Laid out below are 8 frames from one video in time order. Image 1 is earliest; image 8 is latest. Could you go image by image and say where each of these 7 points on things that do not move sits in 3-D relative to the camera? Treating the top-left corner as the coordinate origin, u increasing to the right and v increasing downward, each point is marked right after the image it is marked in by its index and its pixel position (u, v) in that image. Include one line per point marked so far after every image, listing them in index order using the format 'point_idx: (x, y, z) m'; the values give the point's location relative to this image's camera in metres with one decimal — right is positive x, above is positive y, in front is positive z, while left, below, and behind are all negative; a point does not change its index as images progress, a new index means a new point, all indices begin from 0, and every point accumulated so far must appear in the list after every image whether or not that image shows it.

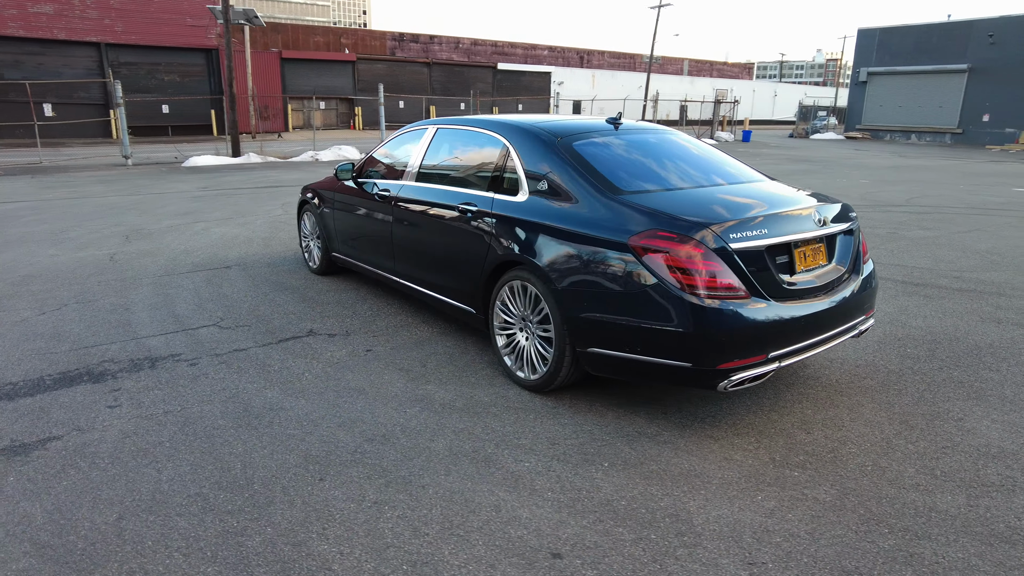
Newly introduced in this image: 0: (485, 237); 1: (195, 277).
0: (-0.1, +0.4, +4.3) m
1: (-3.6, +0.1, +7.1) m
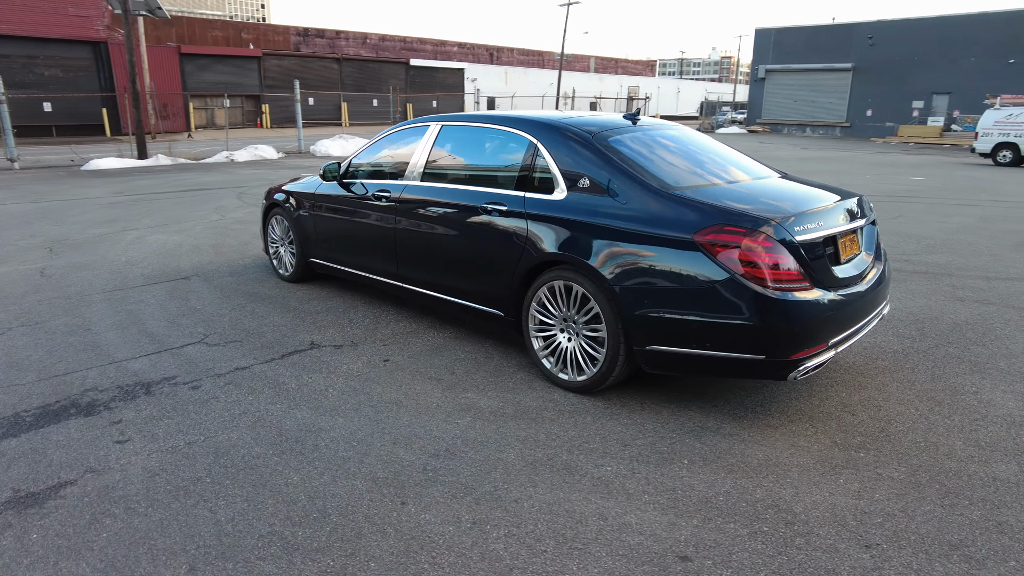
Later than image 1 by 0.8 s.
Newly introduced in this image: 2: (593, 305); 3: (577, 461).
0: (+0.1, +0.3, +4.2) m
1: (-3.7, -0.1, +6.5) m
2: (+0.5, -0.1, +3.8) m
3: (+0.4, -0.9, +3.3) m
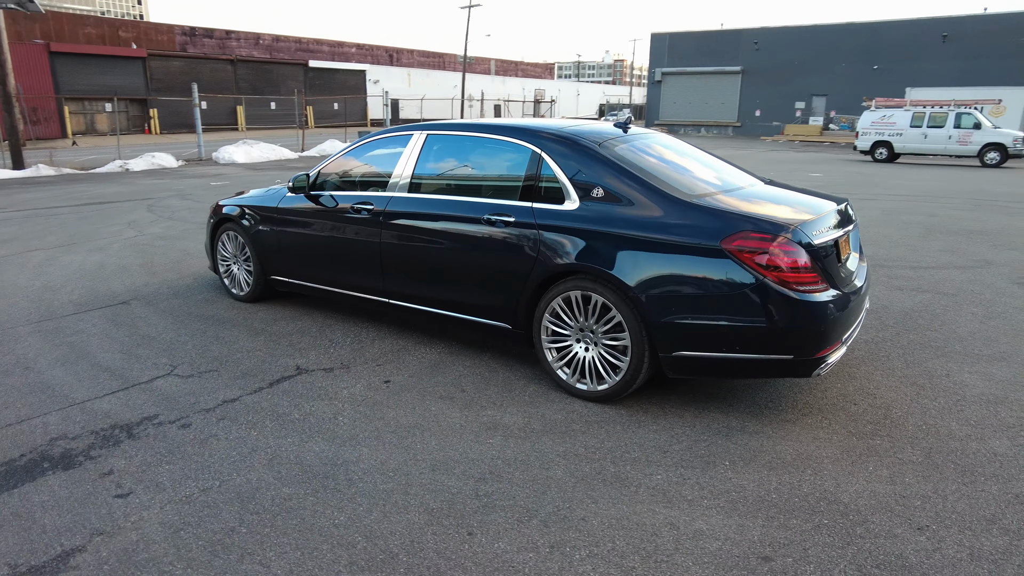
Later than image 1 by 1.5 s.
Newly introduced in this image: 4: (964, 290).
0: (+0.1, +0.3, +4.1) m
1: (-3.9, -0.3, +5.8) m
2: (+0.6, -0.2, +3.9) m
3: (+0.6, -1.0, +3.3) m
4: (+4.8, 0.0, +6.5) m
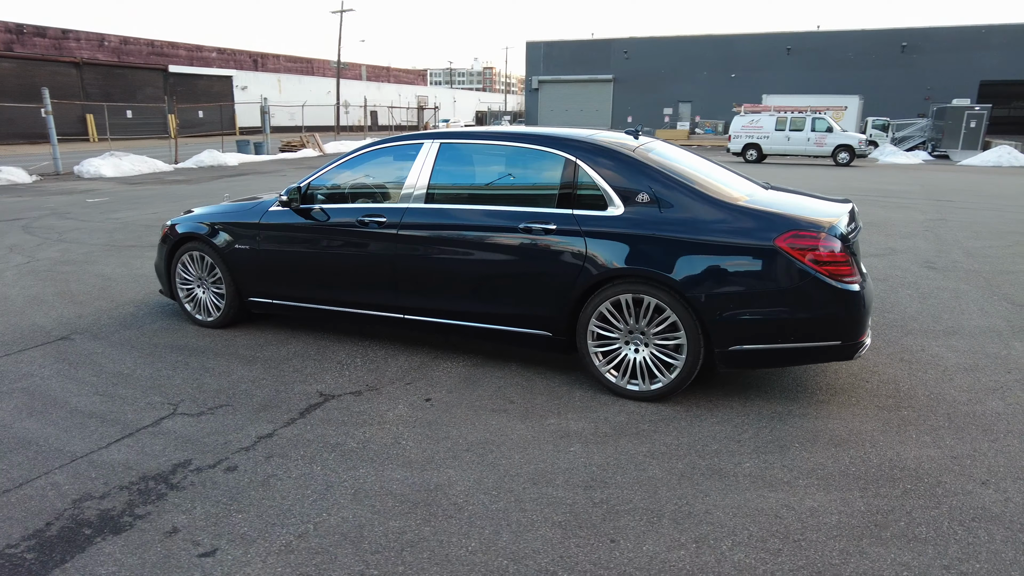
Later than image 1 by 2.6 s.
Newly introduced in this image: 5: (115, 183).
0: (+0.4, +0.2, +4.2) m
1: (-3.8, -0.6, +5.0) m
2: (+1.0, -0.2, +4.0) m
3: (+1.1, -1.0, +3.4) m
4: (+4.5, +0.2, +7.4) m
5: (-12.0, +3.2, +18.8) m
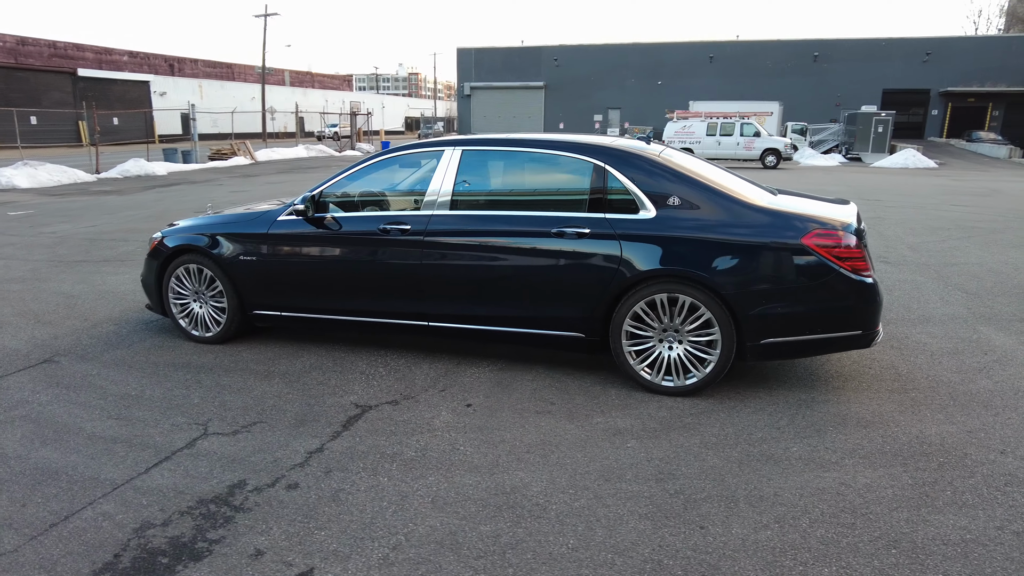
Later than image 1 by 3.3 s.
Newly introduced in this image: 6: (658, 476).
0: (+0.7, +0.2, +4.3) m
1: (-3.6, -0.8, +4.7) m
2: (+1.3, -0.2, +4.2) m
3: (+1.5, -1.0, +3.7) m
4: (+4.4, +0.2, +8.0) m
5: (-13.4, +2.6, +17.4) m
6: (+0.8, -1.0, +3.4) m
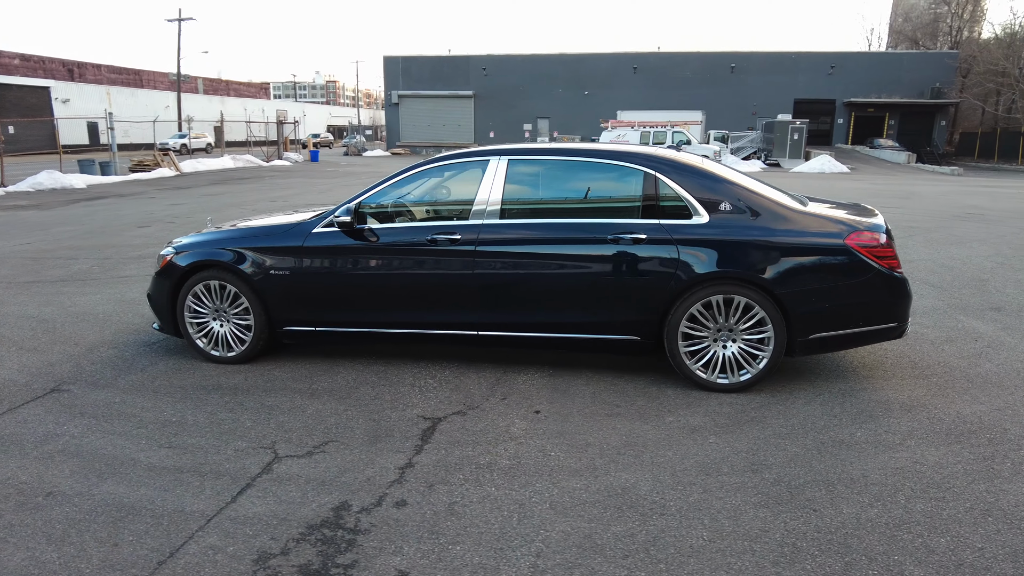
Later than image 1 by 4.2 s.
0: (+1.1, +0.2, +4.5) m
1: (-3.2, -0.9, +4.3) m
2: (+1.7, -0.2, +4.4) m
3: (+2.1, -0.9, +3.9) m
4: (+4.3, +0.3, +8.6) m
5: (-14.6, +2.0, +15.8) m
6: (+1.4, -1.0, +3.6) m
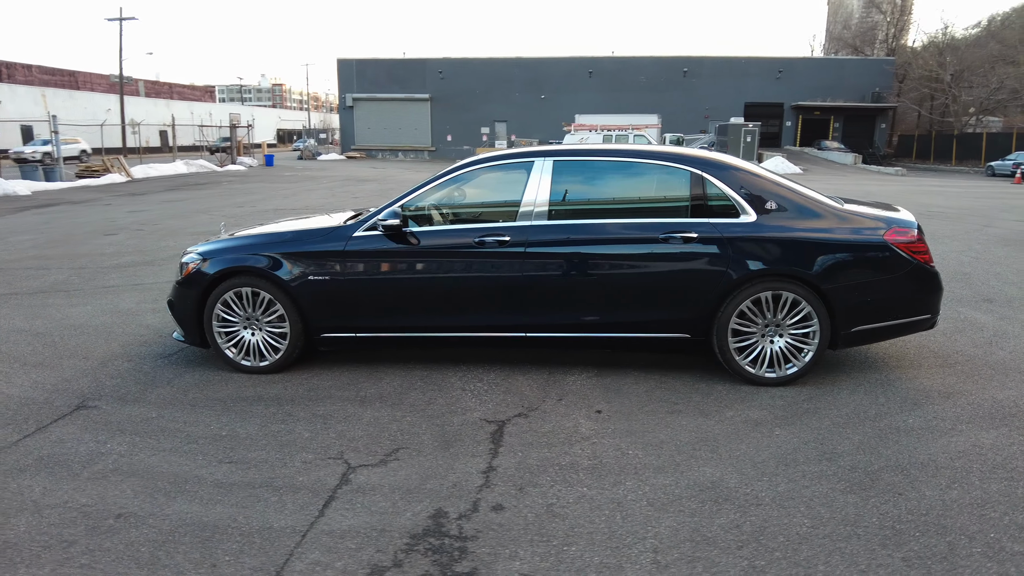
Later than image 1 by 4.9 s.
0: (+1.5, +0.2, +4.6) m
1: (-2.7, -1.0, +4.1) m
2: (+2.1, -0.1, +4.6) m
3: (+2.5, -0.9, +4.1) m
4: (+4.4, +0.3, +8.9) m
5: (-15.1, +1.6, +14.6) m
6: (+1.9, -1.0, +3.7) m
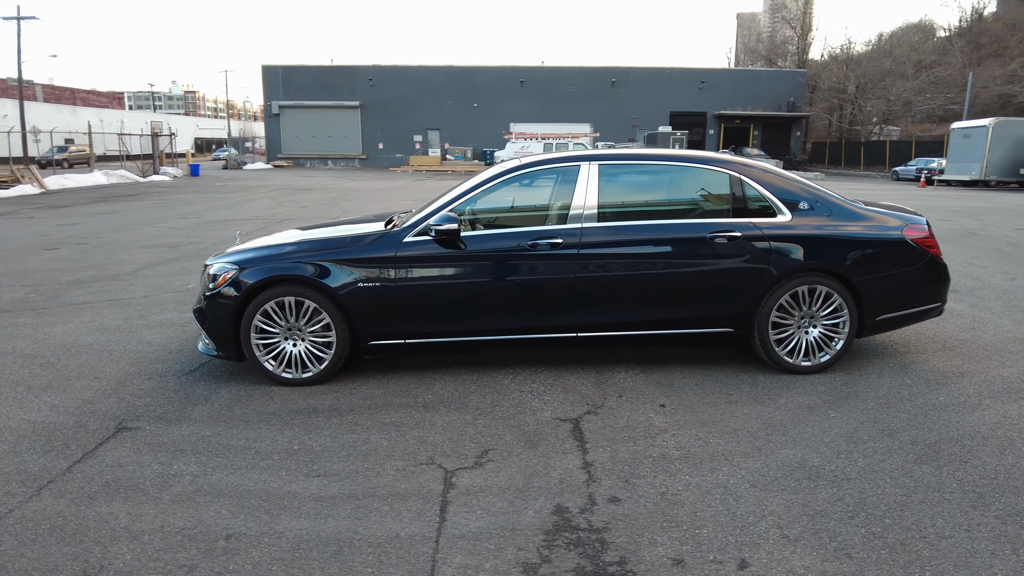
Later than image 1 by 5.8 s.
0: (+1.9, +0.3, +4.9) m
1: (-2.2, -1.1, +3.8) m
2: (+2.6, -0.1, +4.9) m
3: (+3.0, -0.8, +4.5) m
4: (+4.3, +0.4, +9.5) m
5: (-15.8, +1.0, +12.9) m
6: (+2.4, -0.9, +4.0) m
